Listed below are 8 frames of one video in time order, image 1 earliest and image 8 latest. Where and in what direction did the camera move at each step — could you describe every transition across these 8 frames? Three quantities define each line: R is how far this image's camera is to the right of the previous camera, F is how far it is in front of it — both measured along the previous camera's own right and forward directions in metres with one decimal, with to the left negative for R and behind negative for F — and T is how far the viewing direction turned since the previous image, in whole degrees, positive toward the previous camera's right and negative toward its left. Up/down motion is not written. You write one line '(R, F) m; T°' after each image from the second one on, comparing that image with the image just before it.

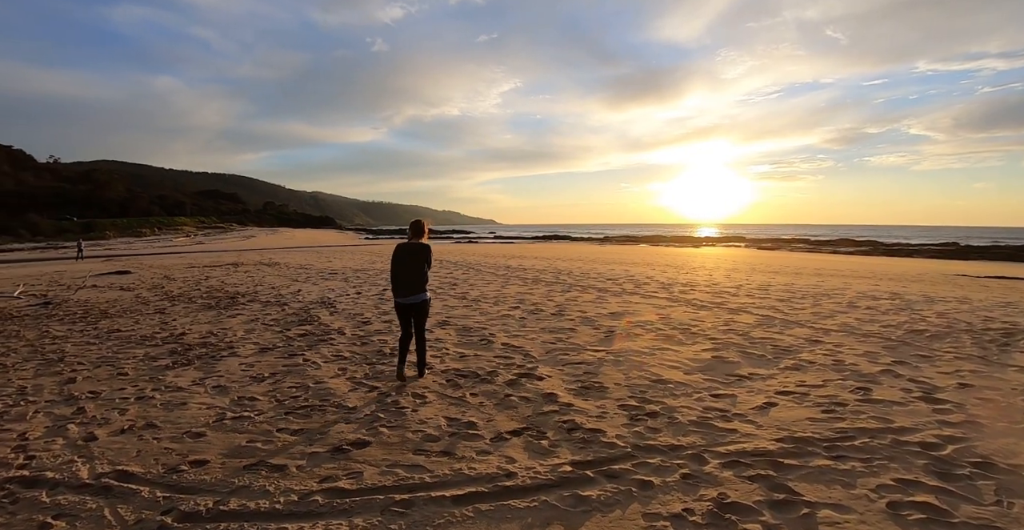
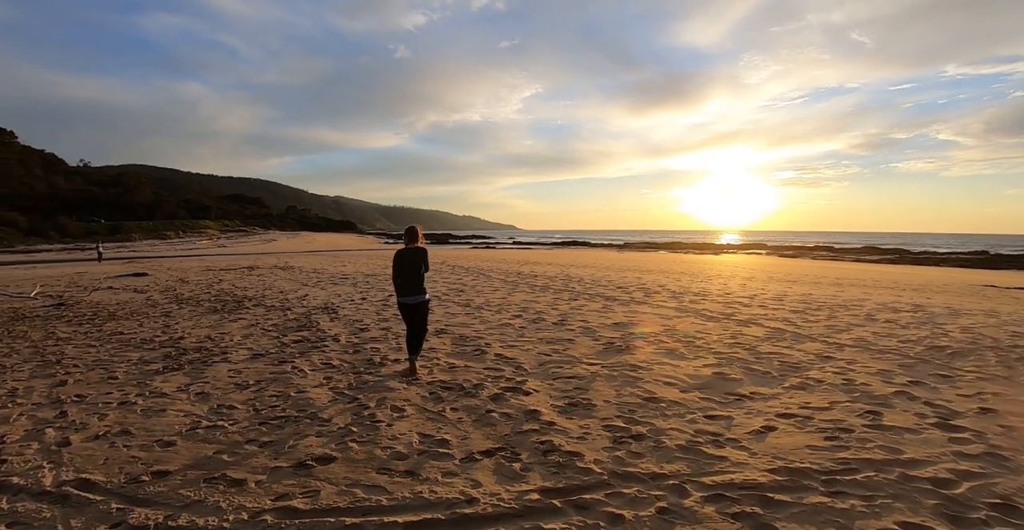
(+0.3, +0.2) m; -2°
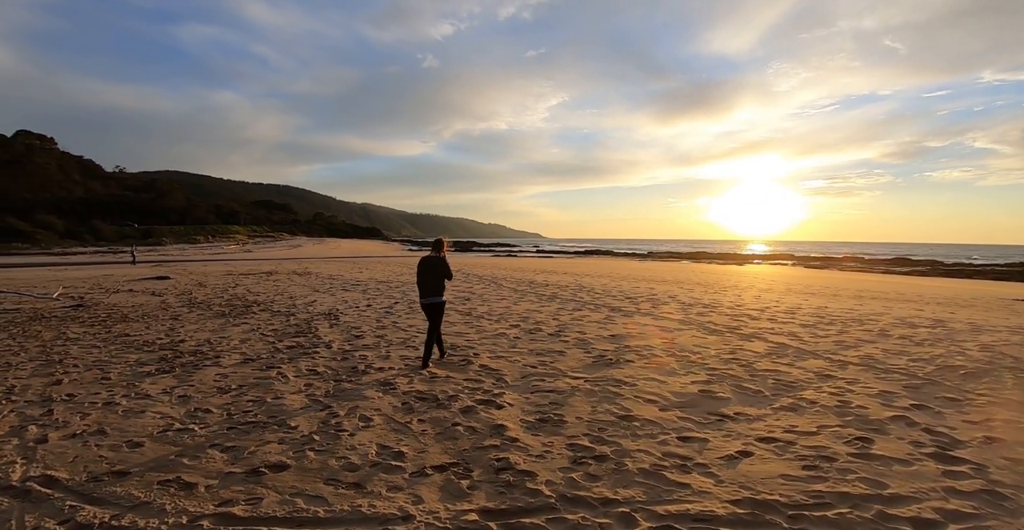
(+0.4, +0.2) m; -3°
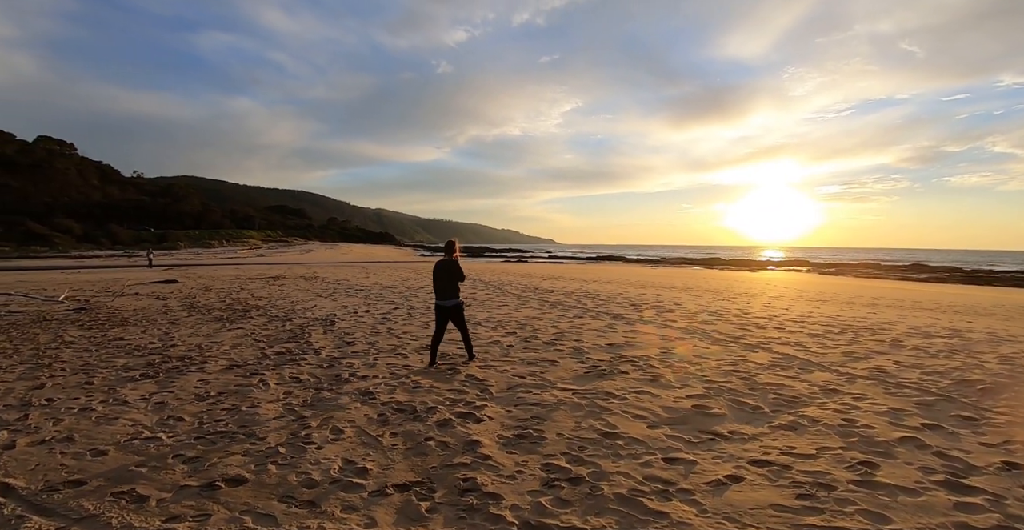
(+0.3, +0.2) m; -1°
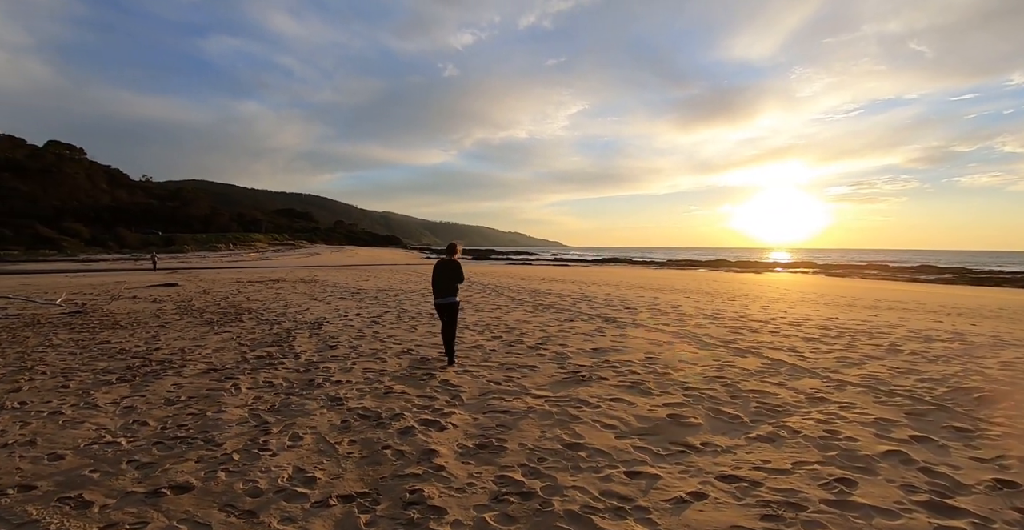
(+0.3, +0.2) m; -1°
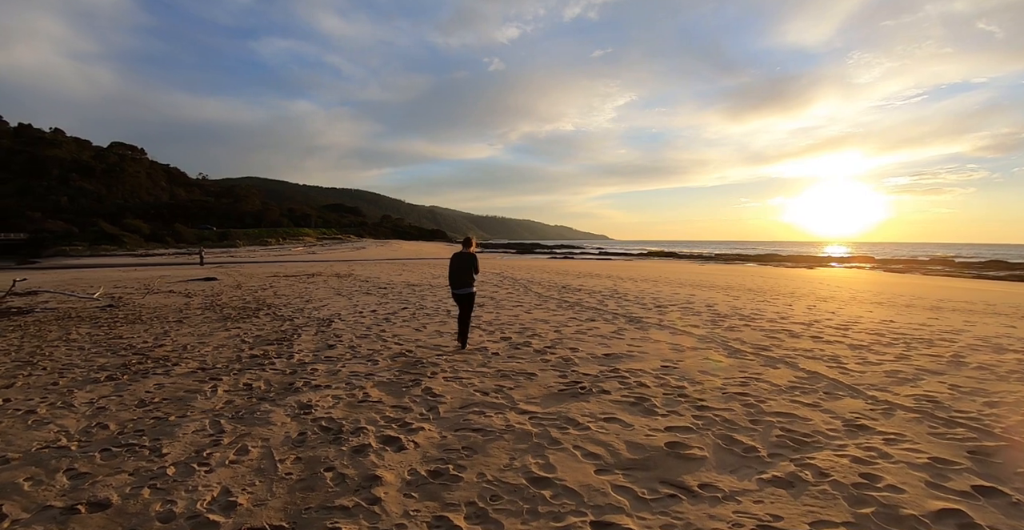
(+0.5, +0.6) m; -5°
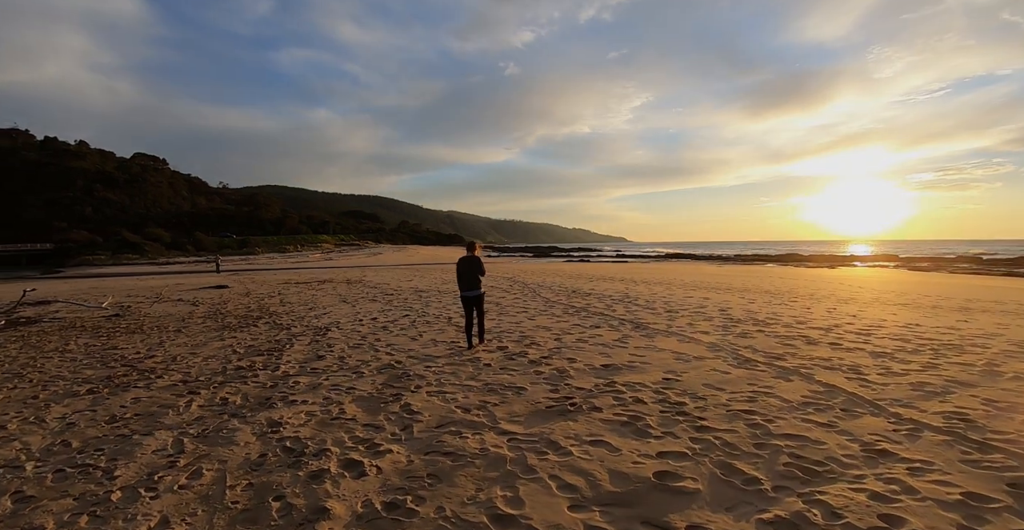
(+0.3, +0.4) m; -2°
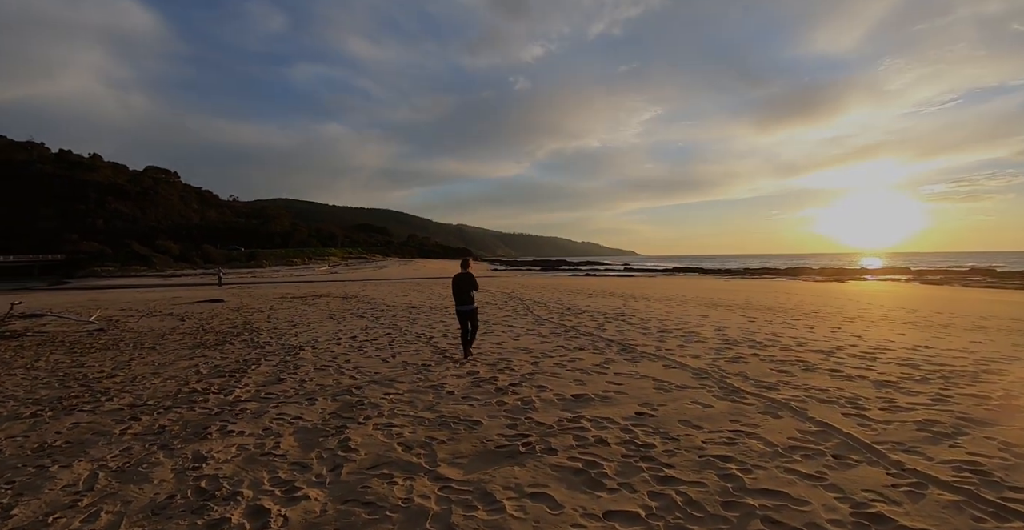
(+0.5, +0.5) m; -1°
